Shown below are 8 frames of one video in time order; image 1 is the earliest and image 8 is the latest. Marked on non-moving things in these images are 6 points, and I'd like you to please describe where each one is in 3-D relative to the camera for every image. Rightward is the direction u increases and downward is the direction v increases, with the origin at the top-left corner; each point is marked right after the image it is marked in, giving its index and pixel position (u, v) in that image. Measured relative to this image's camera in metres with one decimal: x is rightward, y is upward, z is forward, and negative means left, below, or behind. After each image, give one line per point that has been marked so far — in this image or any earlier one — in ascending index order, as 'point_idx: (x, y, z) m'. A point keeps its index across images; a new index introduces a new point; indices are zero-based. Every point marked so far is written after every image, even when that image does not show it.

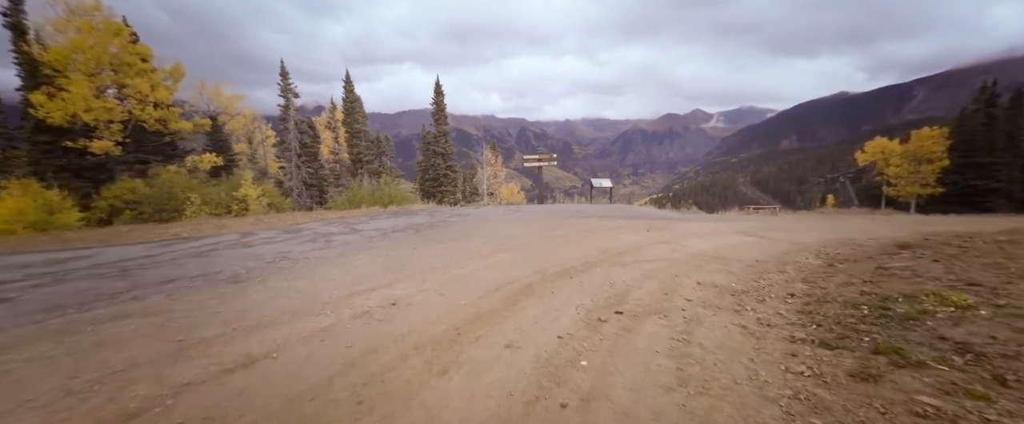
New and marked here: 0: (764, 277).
0: (+5.1, -1.3, +7.3) m
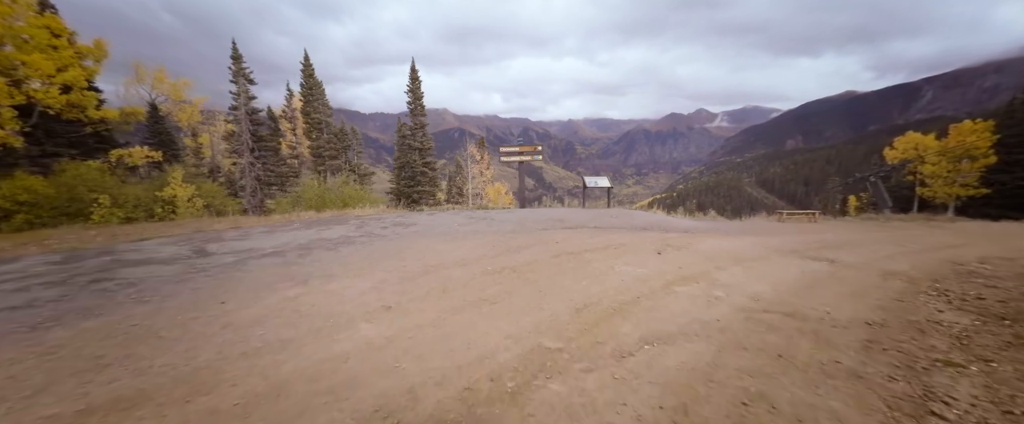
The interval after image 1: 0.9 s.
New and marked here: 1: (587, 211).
0: (+3.8, -1.6, +3.2) m
1: (+3.2, 0.0, +15.8) m
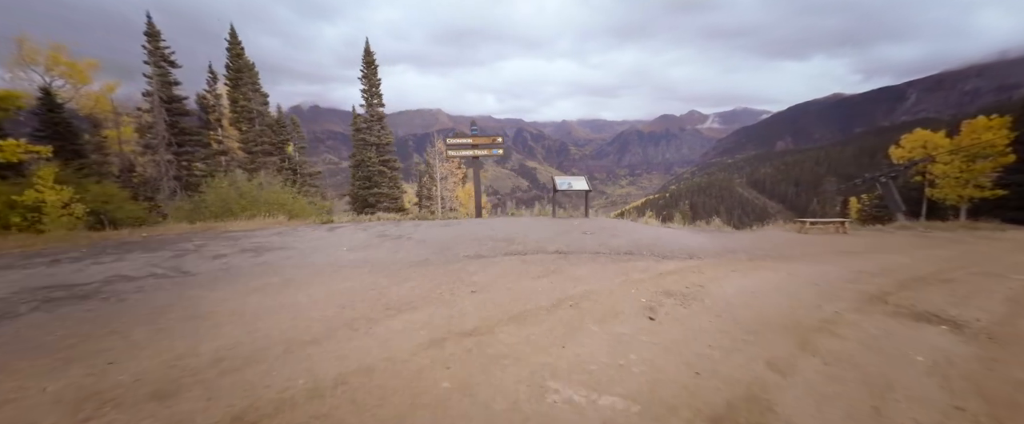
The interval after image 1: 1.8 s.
0: (+2.2, -2.0, -0.7) m
1: (+1.4, -0.4, +11.9) m
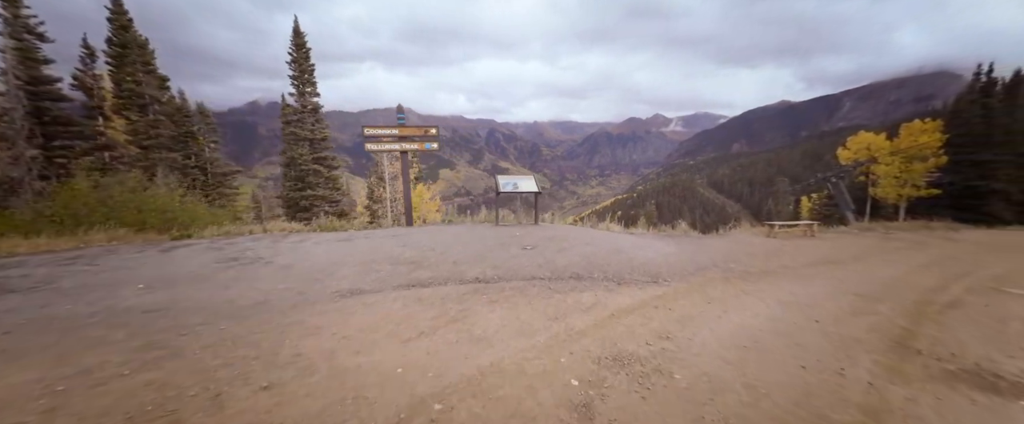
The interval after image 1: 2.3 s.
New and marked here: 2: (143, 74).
0: (+1.3, -2.2, -2.8) m
1: (-0.5, -0.6, +9.7) m
2: (-18.7, +7.0, +18.4) m
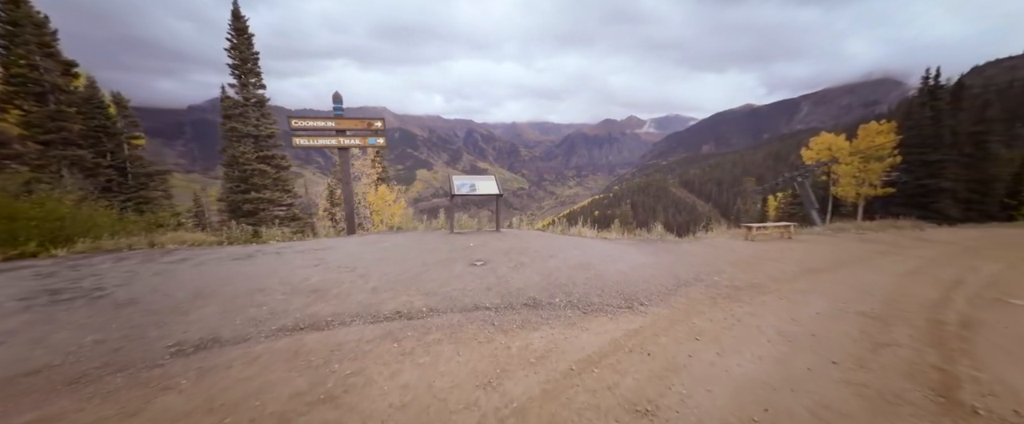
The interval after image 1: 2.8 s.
0: (+1.0, -2.3, -4.2) m
1: (-1.6, -0.7, +8.2) m
2: (-20.4, +6.7, +15.7) m
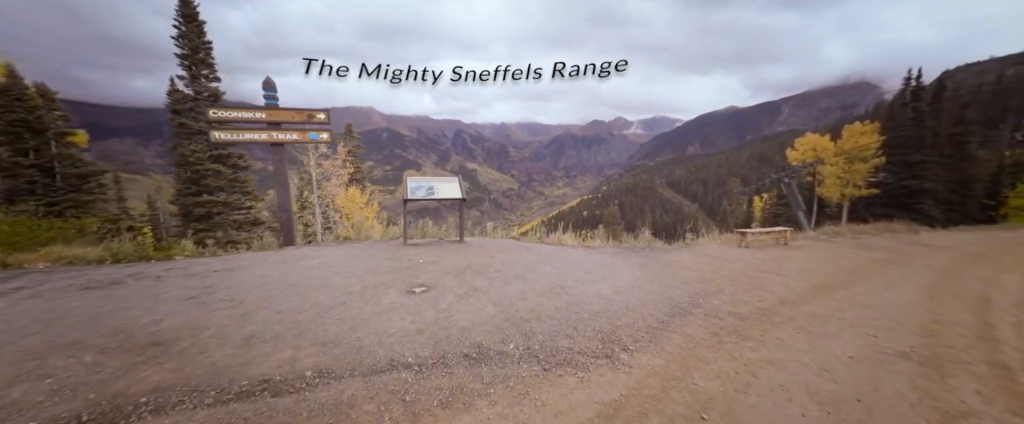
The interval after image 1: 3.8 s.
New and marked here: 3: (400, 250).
0: (+0.7, -2.4, -5.6) m
1: (-2.4, -0.9, +6.7) m
2: (-21.4, +6.5, +13.6) m
3: (-2.4, -0.8, +8.0) m
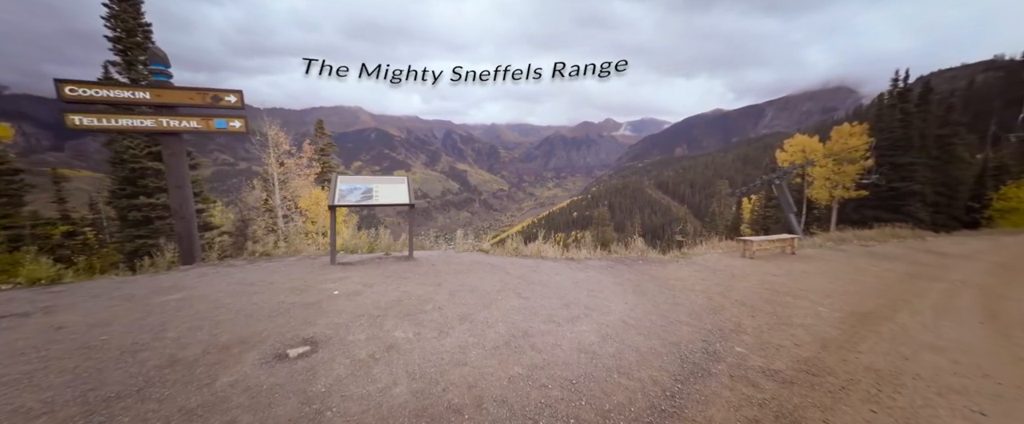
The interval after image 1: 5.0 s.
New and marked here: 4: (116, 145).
0: (+0.3, -2.6, -7.4) m
1: (-3.0, -1.1, +4.8) m
2: (-22.3, +6.3, +11.2) m
3: (-3.1, -1.0, +6.1) m
4: (-19.3, +3.3, +17.7) m
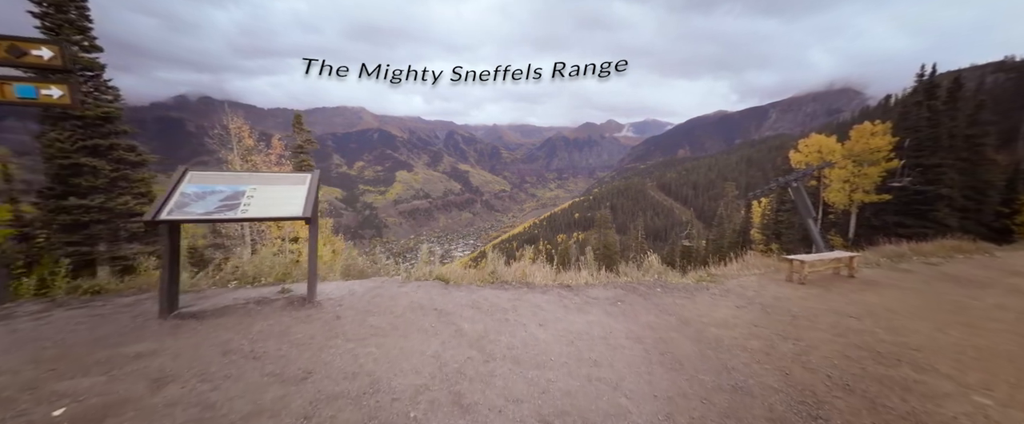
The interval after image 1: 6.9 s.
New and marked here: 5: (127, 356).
0: (-0.3, -2.8, -9.9) m
1: (-3.6, -1.3, +2.3) m
2: (-22.8, +6.2, +8.8) m
3: (-3.7, -1.2, +3.5) m
4: (-19.8, +3.2, +15.2) m
5: (-3.3, -1.2, +3.3) m
